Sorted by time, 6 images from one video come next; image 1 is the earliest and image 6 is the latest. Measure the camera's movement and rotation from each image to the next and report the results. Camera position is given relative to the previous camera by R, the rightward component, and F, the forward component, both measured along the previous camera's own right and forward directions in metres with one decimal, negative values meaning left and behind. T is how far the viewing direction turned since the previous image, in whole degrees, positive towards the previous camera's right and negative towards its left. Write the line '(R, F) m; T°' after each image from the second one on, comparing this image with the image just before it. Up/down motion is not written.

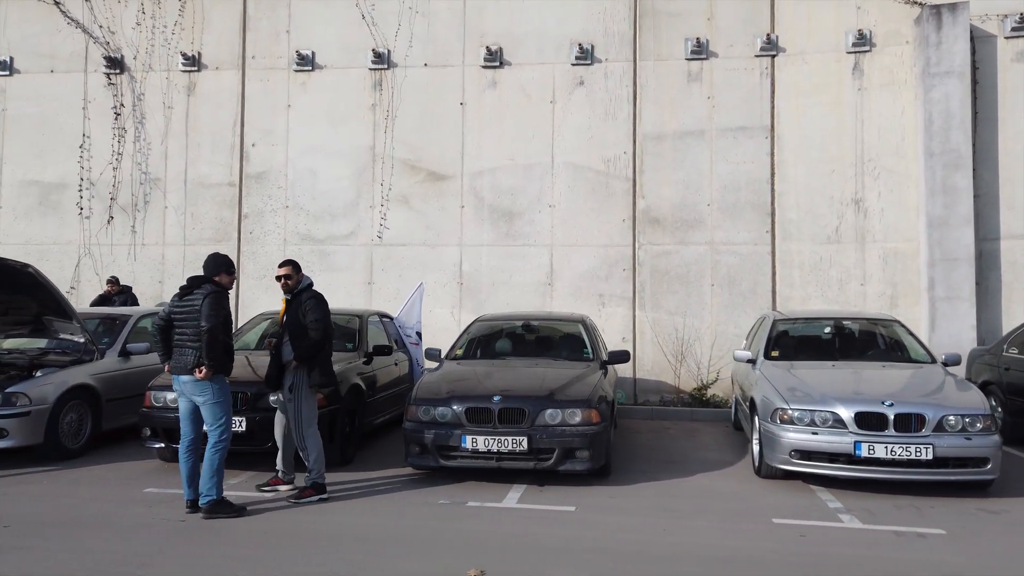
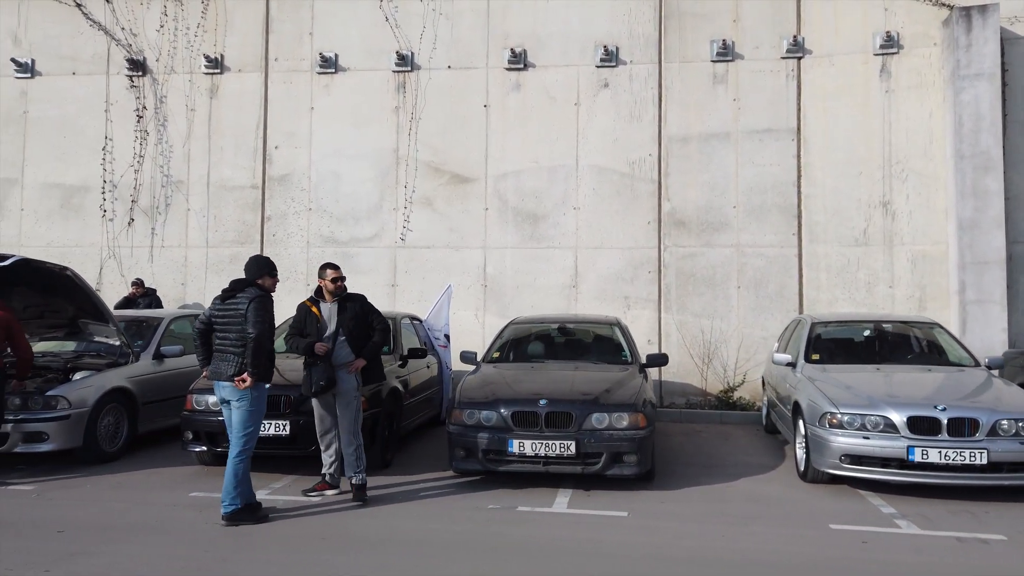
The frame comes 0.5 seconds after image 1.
(-0.3, 0.0) m; 0°
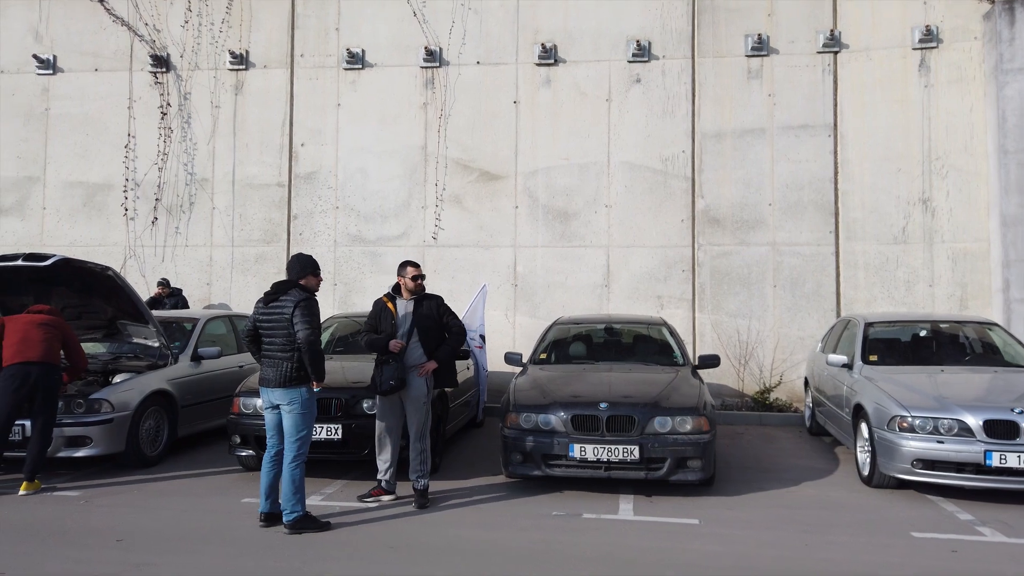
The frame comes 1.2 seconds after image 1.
(-0.4, +0.1) m; 0°
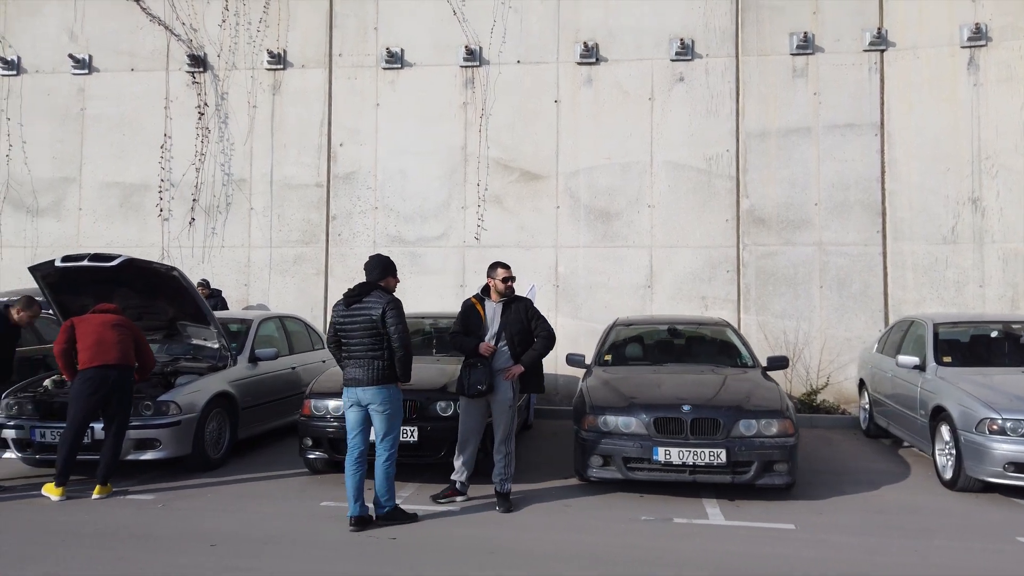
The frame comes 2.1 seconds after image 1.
(-0.5, +0.1) m; 0°
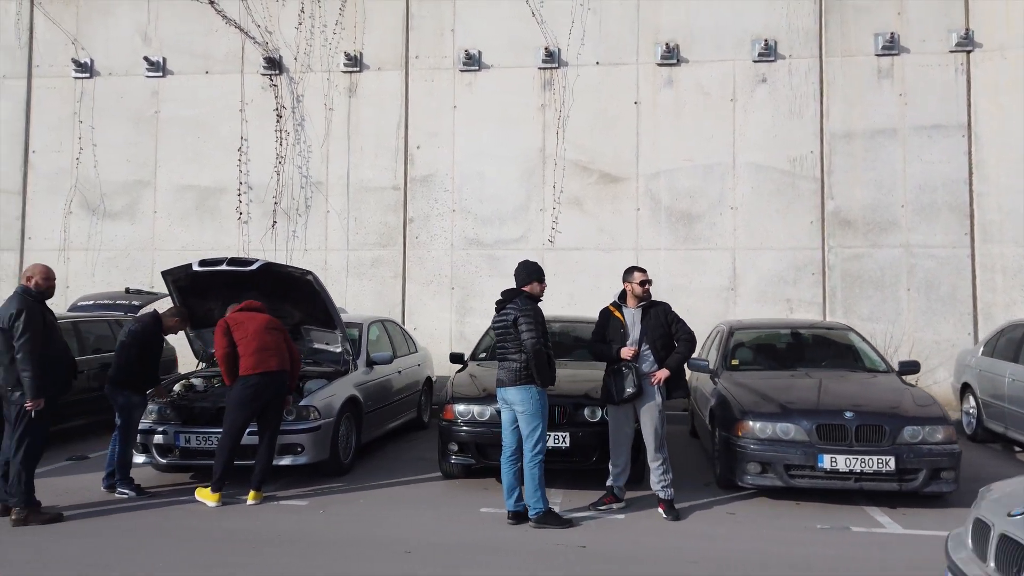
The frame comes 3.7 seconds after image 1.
(-0.9, 0.0) m; 0°
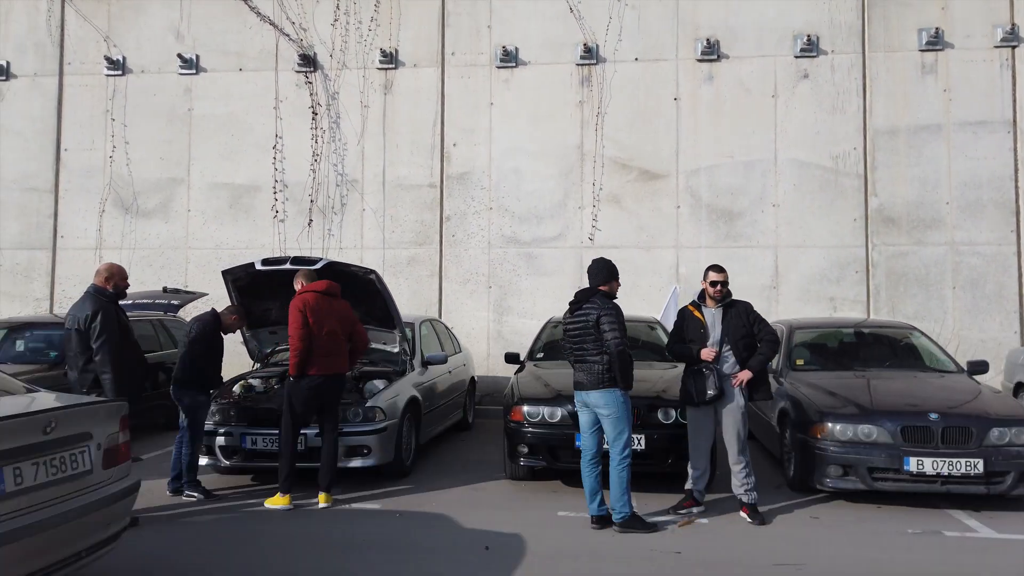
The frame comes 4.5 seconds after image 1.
(-0.5, +0.1) m; 0°
